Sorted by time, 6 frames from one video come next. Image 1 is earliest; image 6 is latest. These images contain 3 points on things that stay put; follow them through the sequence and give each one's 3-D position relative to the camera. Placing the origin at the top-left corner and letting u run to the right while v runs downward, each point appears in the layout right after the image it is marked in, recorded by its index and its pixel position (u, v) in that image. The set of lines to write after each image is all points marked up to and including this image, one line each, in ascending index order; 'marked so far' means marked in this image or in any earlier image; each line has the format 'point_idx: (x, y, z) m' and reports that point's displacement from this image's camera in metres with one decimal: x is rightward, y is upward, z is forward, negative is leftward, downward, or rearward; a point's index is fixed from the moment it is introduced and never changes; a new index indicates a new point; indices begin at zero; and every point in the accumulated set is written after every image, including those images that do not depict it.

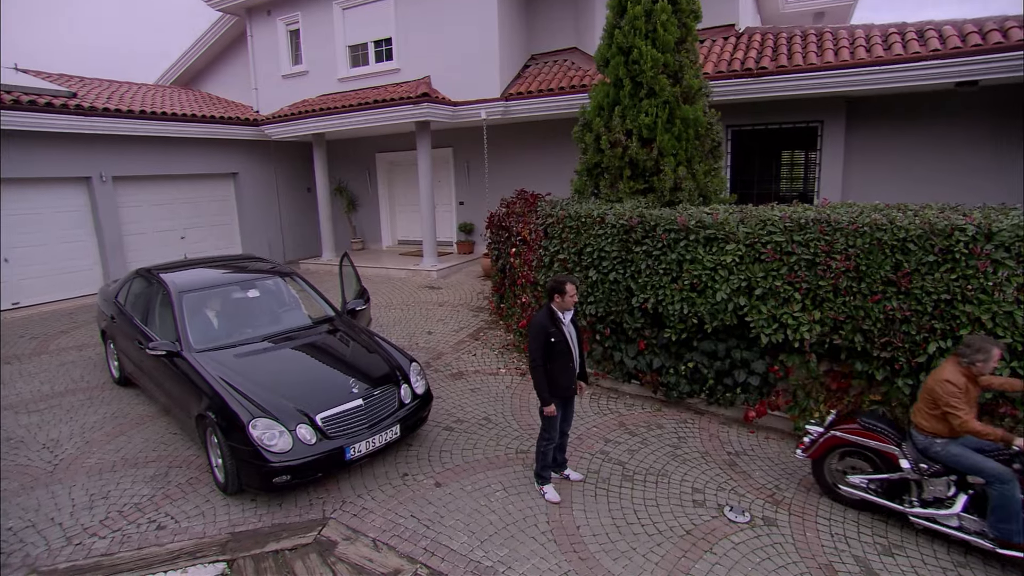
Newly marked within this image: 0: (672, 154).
0: (+1.6, +1.3, +6.4) m
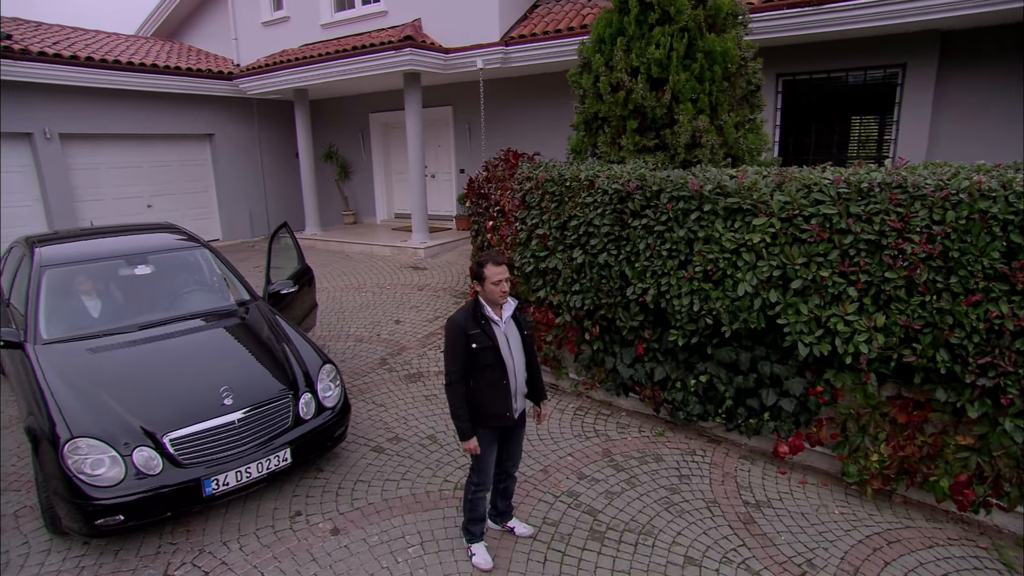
0: (+1.3, +1.4, +4.8) m
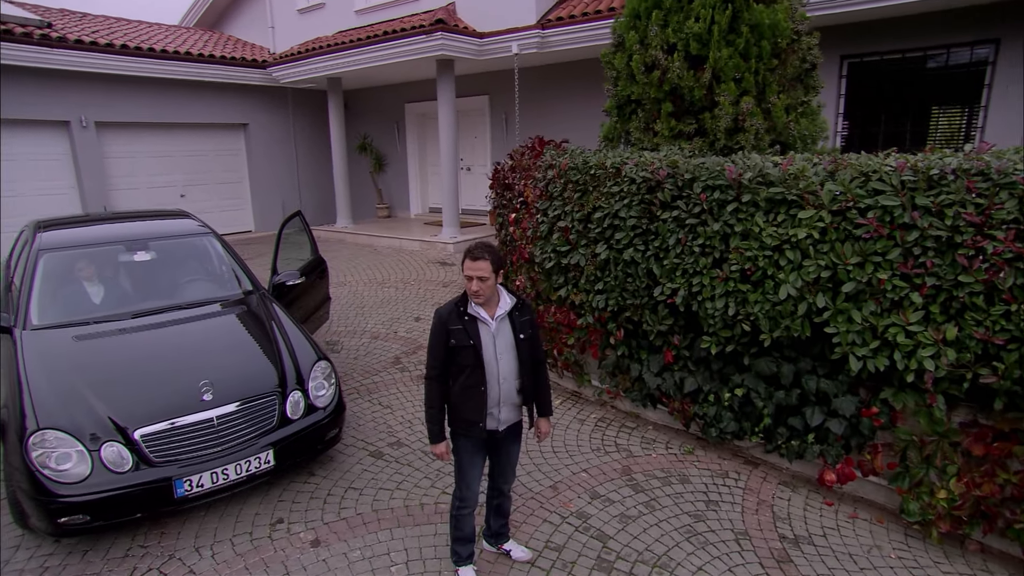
0: (+1.5, +1.4, +4.3) m
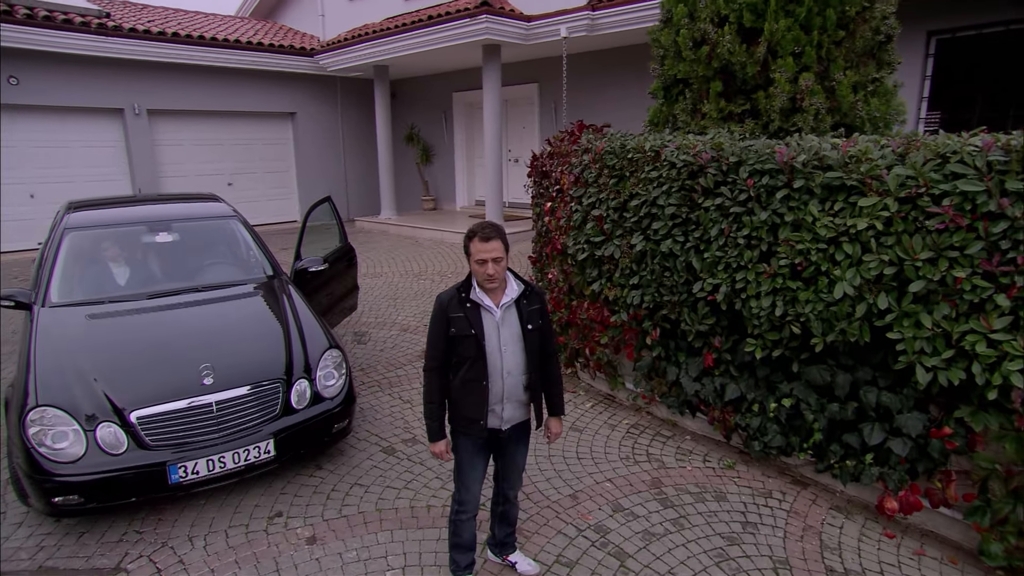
0: (+1.7, +1.4, +3.9) m
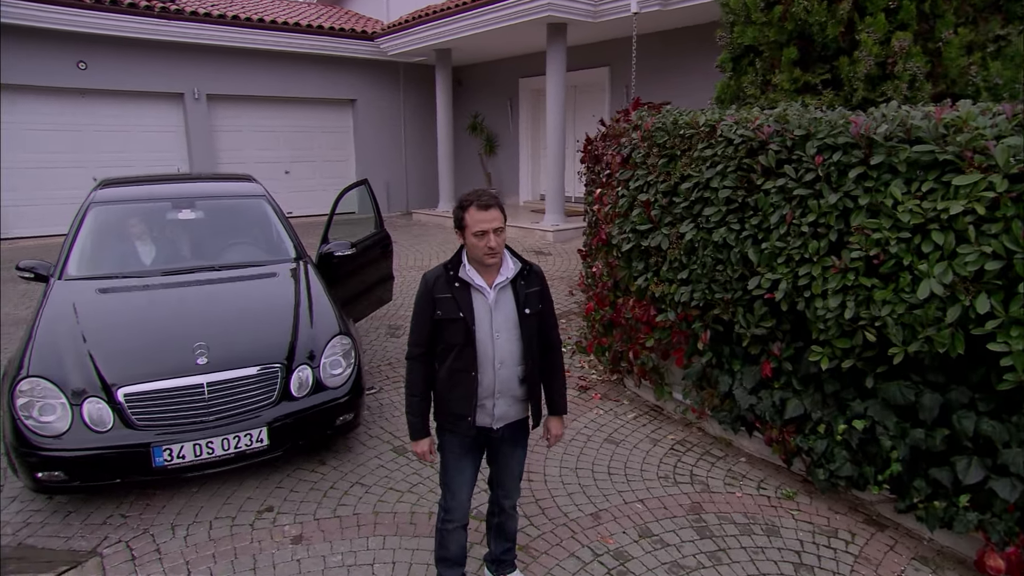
0: (+1.9, +1.4, +3.3) m
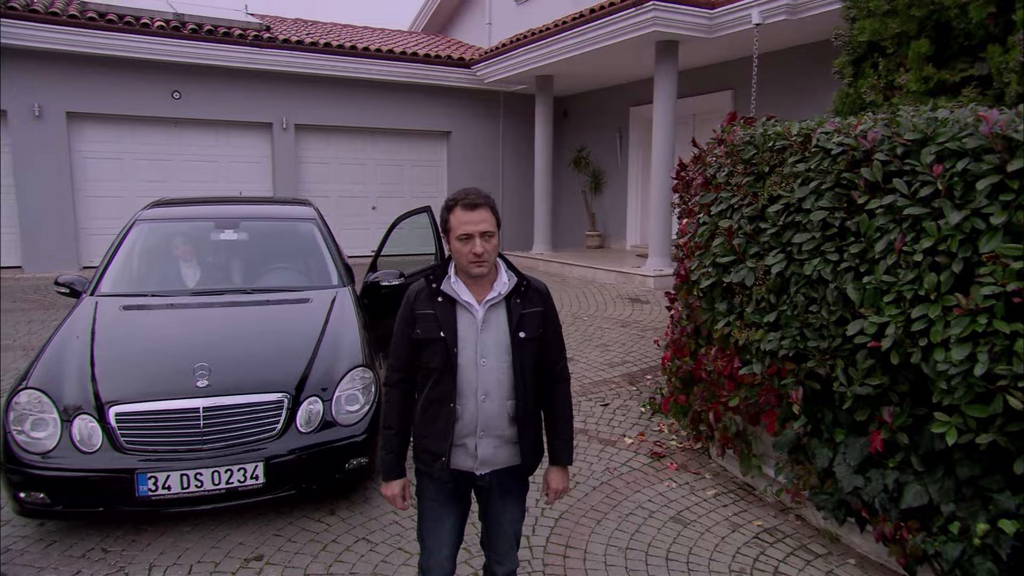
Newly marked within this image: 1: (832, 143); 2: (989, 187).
0: (+2.1, +1.2, +2.5) m
1: (+1.3, +0.6, +2.7) m
2: (+1.6, +0.3, +2.1) m
